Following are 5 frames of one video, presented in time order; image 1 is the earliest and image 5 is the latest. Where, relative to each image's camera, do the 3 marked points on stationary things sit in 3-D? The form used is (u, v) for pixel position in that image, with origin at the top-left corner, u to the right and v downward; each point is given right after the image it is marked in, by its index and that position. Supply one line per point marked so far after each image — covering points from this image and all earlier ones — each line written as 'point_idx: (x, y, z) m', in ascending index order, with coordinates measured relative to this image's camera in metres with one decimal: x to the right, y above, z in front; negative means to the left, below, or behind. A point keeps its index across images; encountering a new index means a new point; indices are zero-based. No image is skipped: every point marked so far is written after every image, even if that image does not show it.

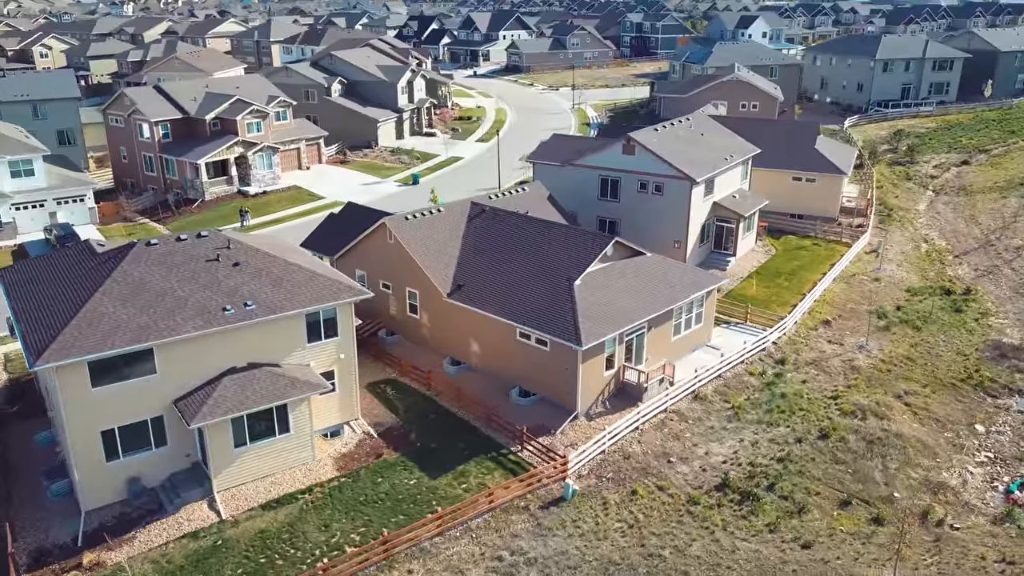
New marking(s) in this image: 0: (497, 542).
0: (-0.4, -6.0, +19.3) m
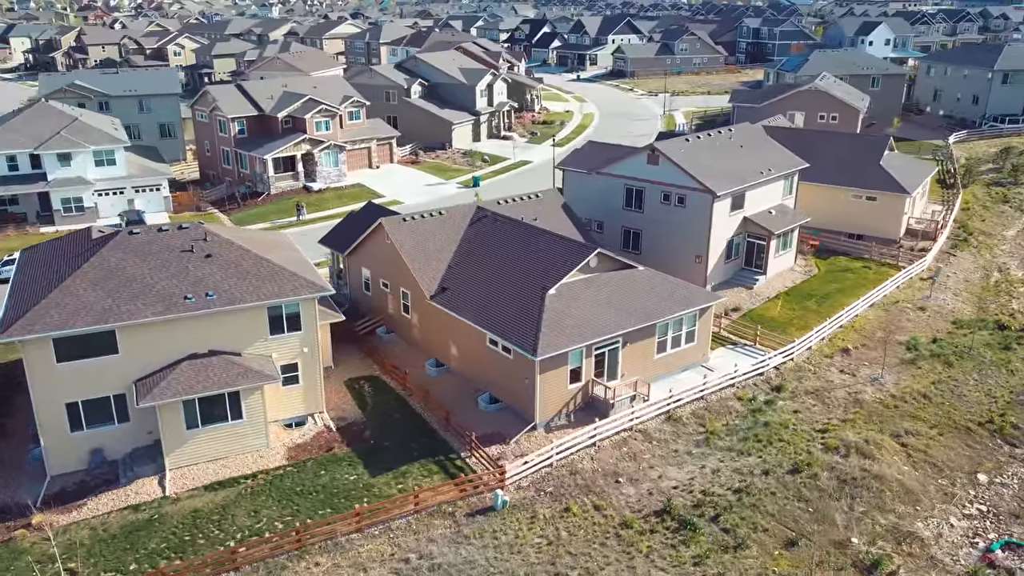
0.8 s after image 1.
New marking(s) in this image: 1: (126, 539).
0: (-2.5, -6.1, +19.5) m
1: (-9.3, -6.0, +19.5) m
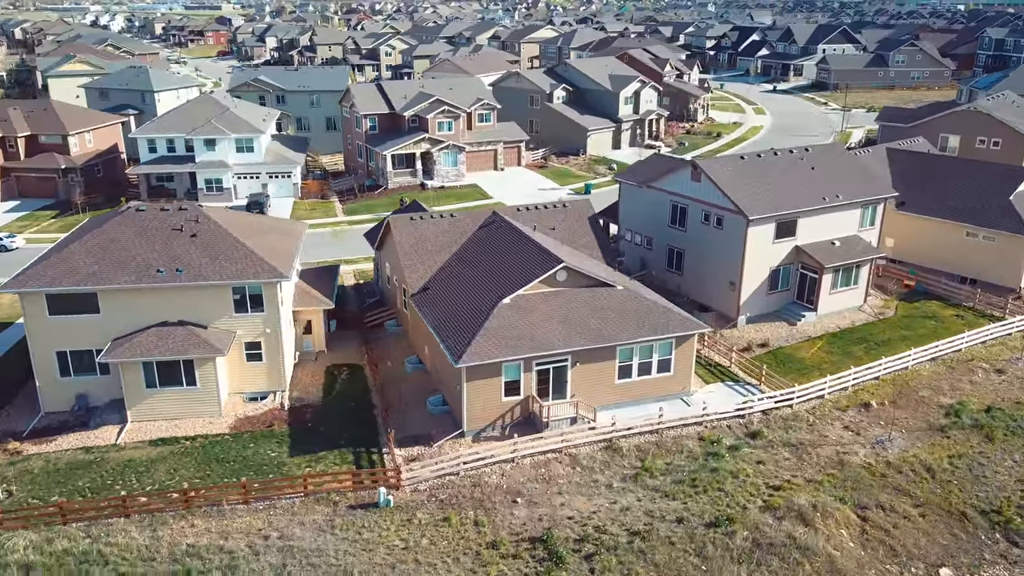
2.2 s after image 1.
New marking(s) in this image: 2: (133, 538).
0: (-5.9, -5.9, +20.5) m
1: (-12.3, -5.1, +22.4) m
2: (-9.3, -6.1, +19.9) m
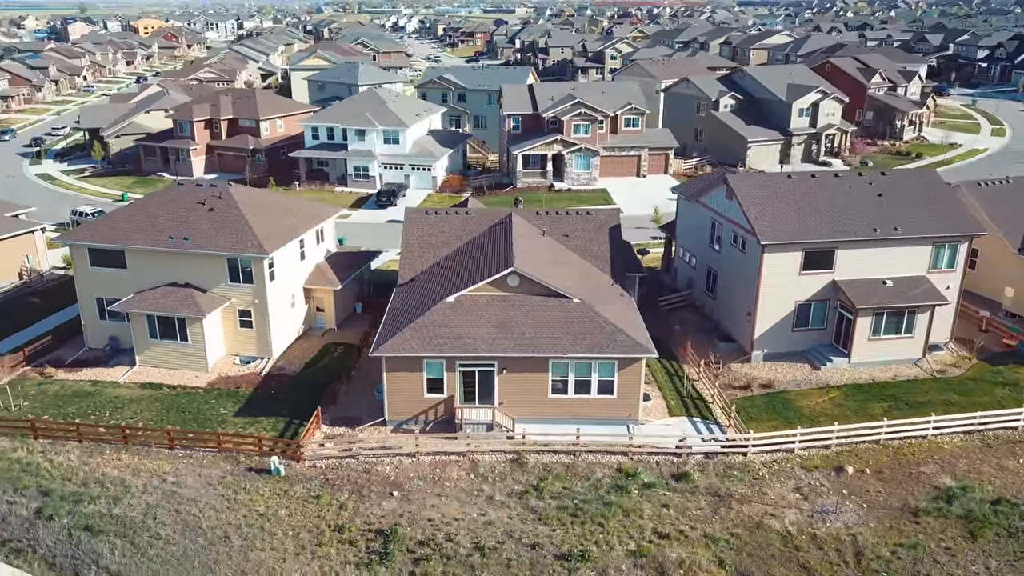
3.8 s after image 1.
0: (-9.2, -5.1, +22.8) m
1: (-14.6, -3.6, +26.6) m
2: (-12.6, -4.9, +23.2) m
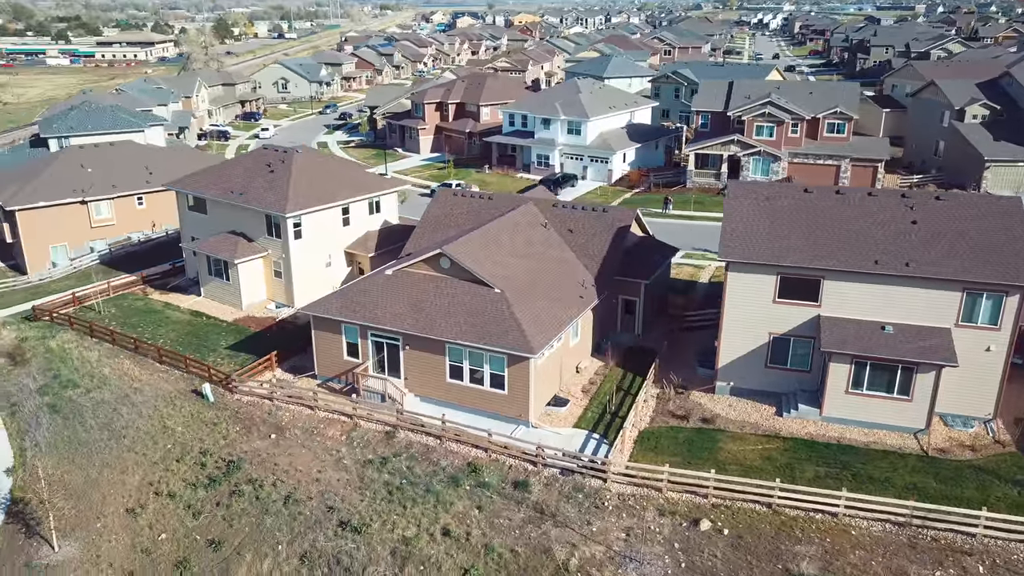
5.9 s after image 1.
0: (-12.1, -3.1, +27.3) m
1: (-15.2, -1.0, +32.9) m
2: (-15.0, -2.4, +29.1) m
